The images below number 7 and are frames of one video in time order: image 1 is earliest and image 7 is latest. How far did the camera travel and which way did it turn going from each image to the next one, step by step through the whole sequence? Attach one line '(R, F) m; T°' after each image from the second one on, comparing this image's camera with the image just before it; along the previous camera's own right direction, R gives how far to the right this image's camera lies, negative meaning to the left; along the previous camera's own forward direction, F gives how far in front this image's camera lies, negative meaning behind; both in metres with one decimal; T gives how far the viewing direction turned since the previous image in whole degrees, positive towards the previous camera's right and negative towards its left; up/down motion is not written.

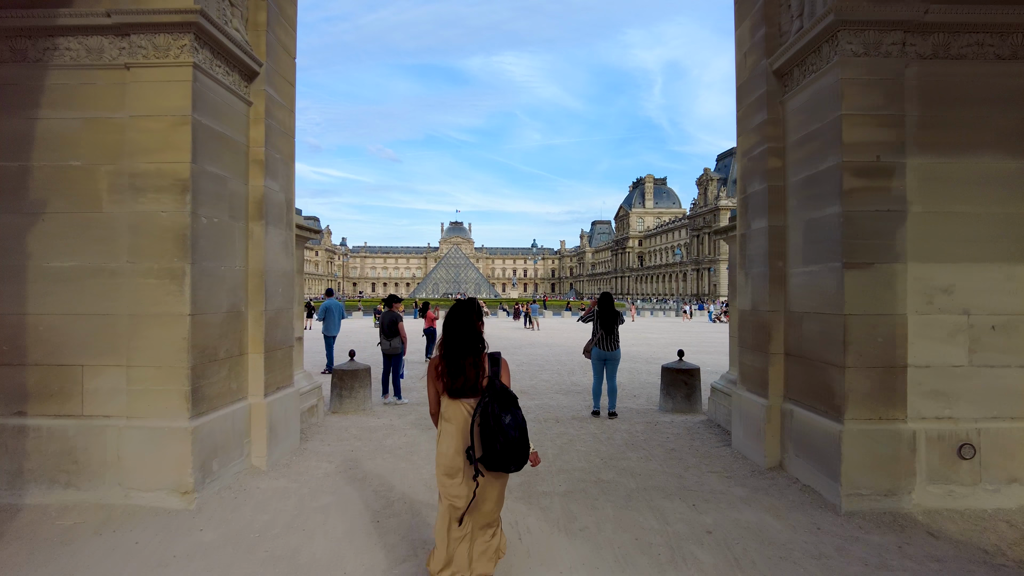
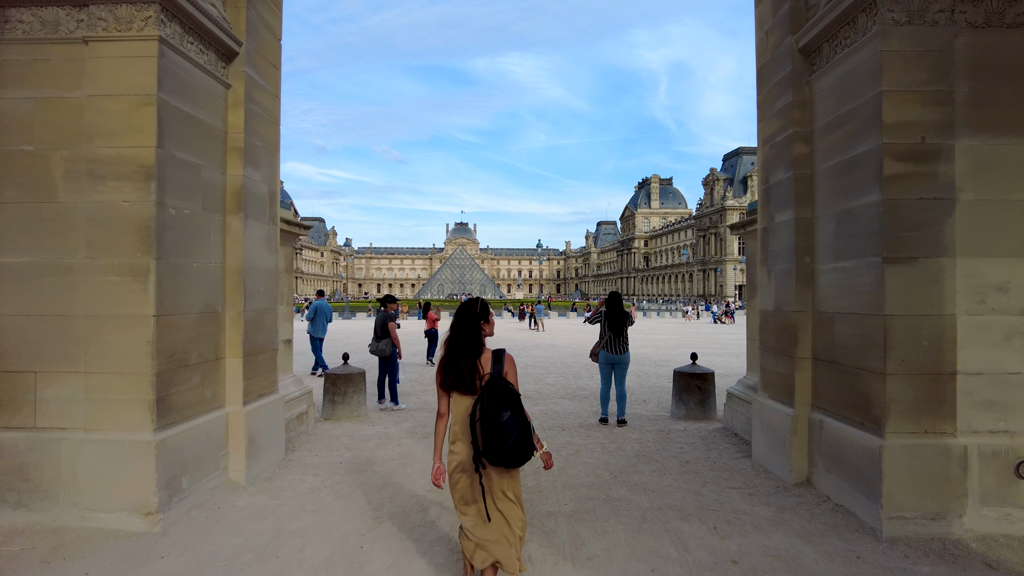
(0.0, +0.4) m; 0°
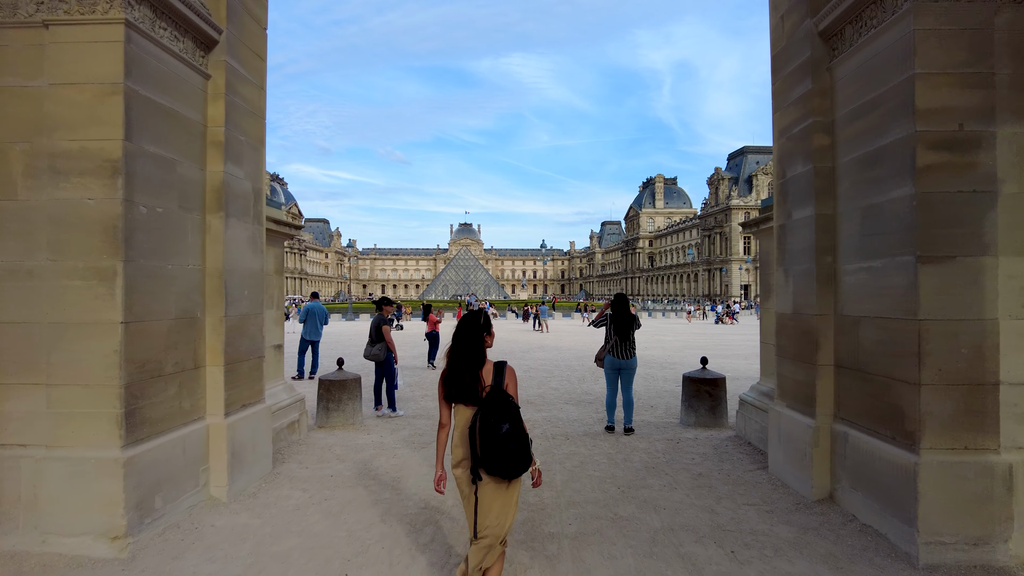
(0.0, +0.3) m; 0°
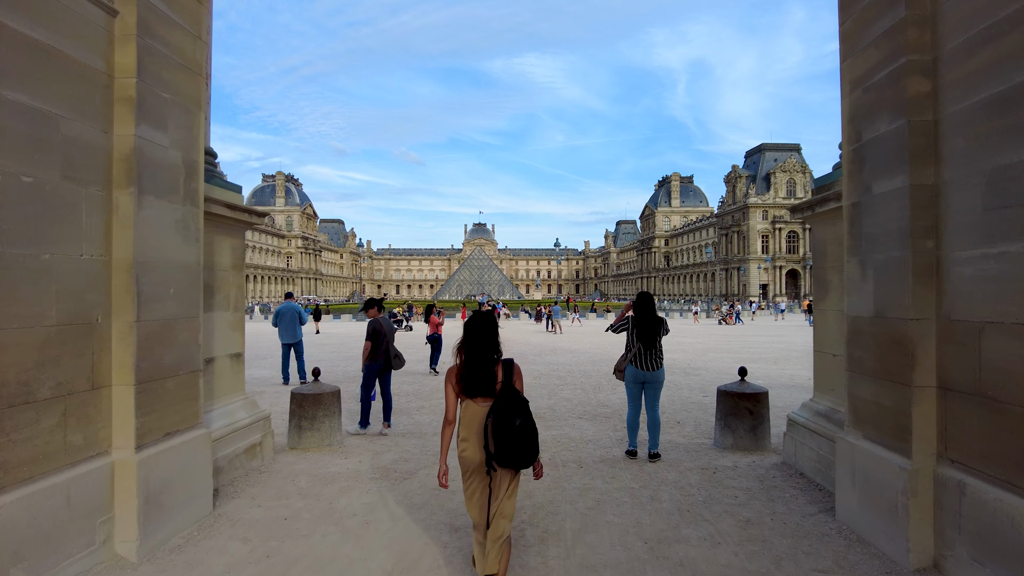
(+0.1, +1.0) m; -1°
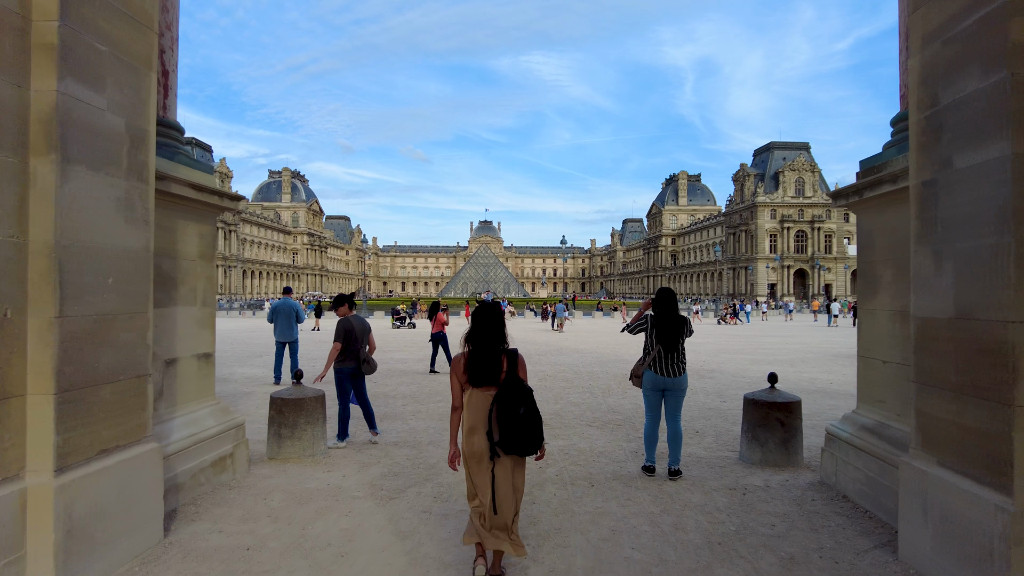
(0.0, +0.6) m; 0°
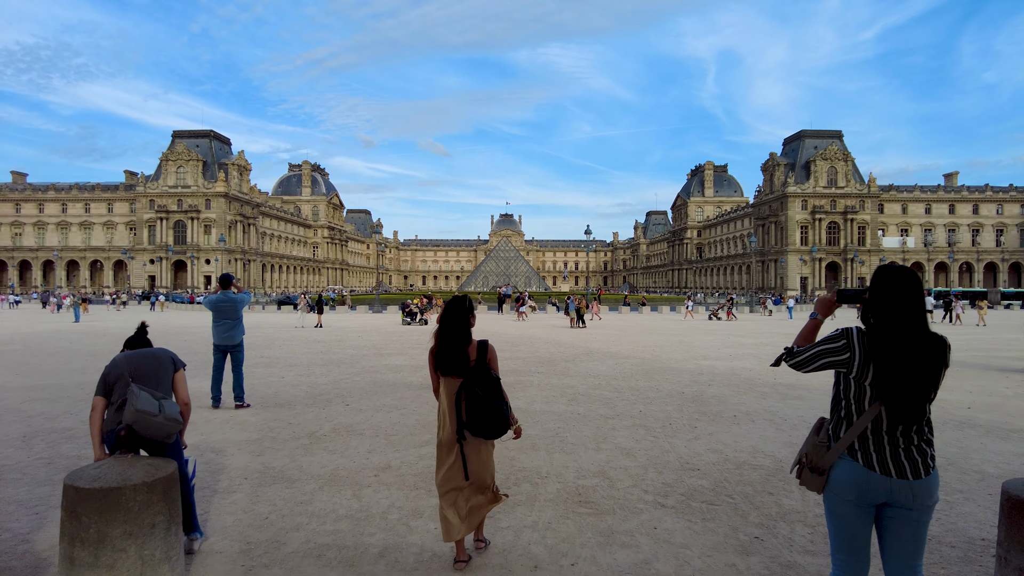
(0.0, +2.7) m; -2°
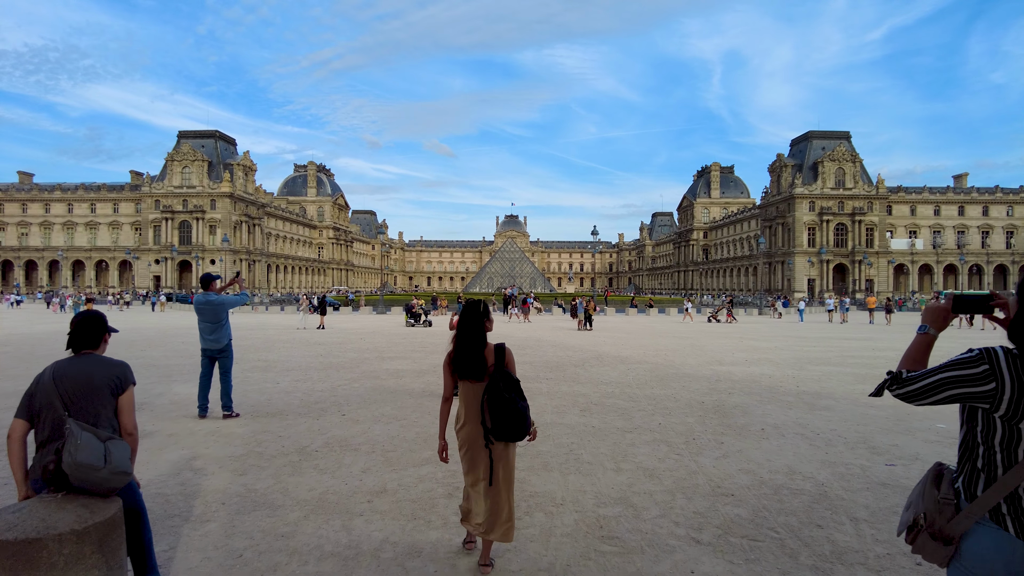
(0.0, +0.5) m; 0°
